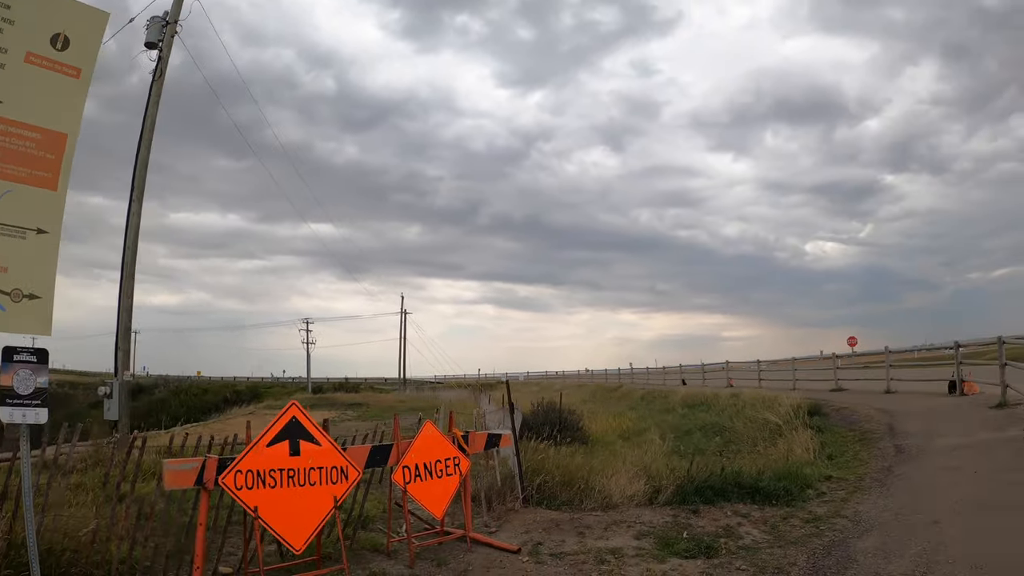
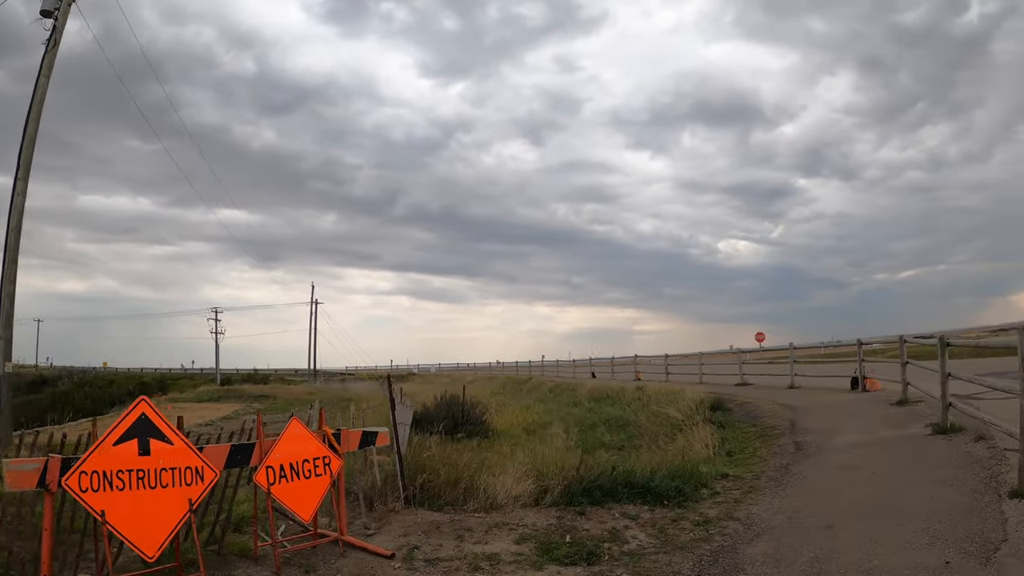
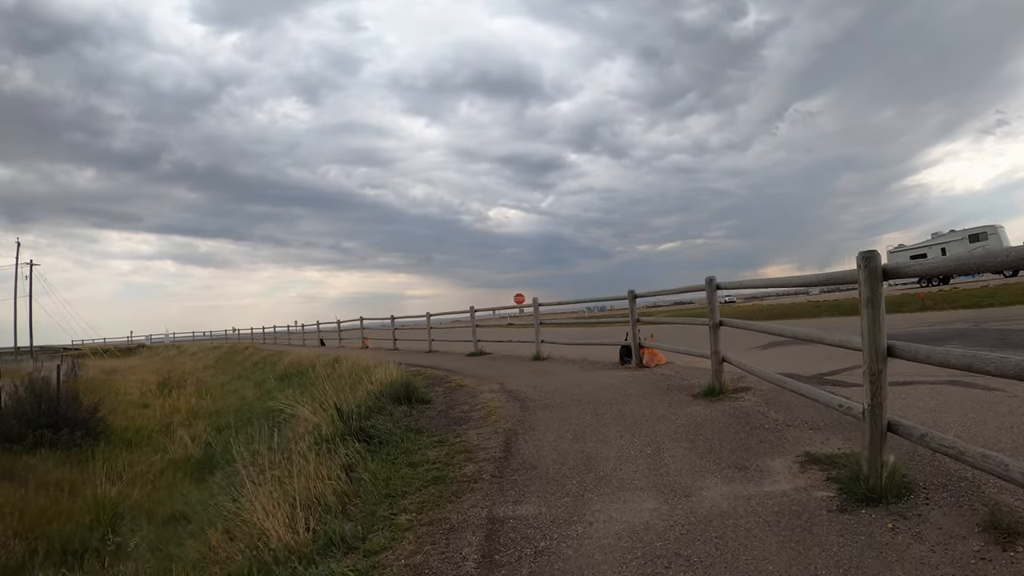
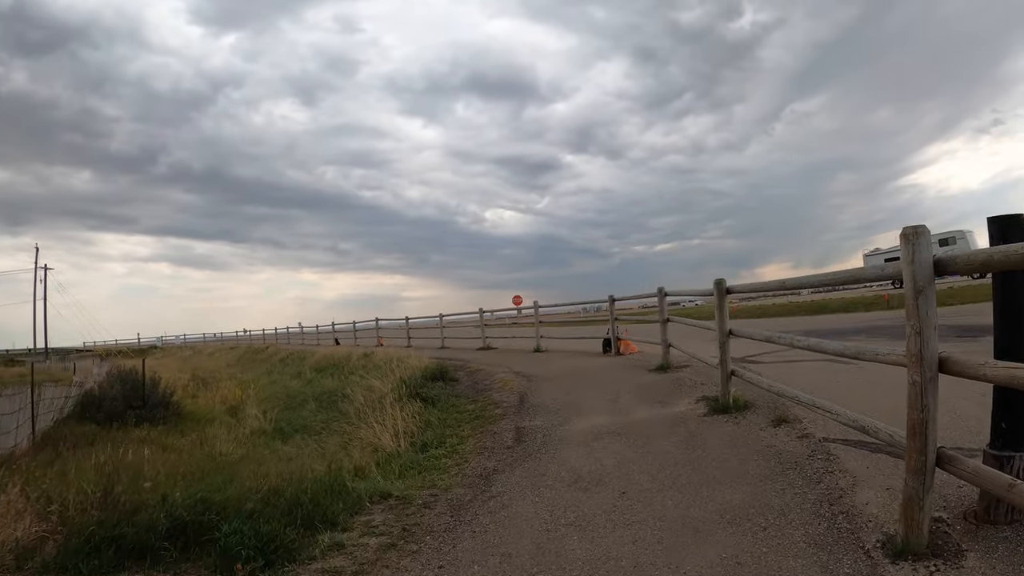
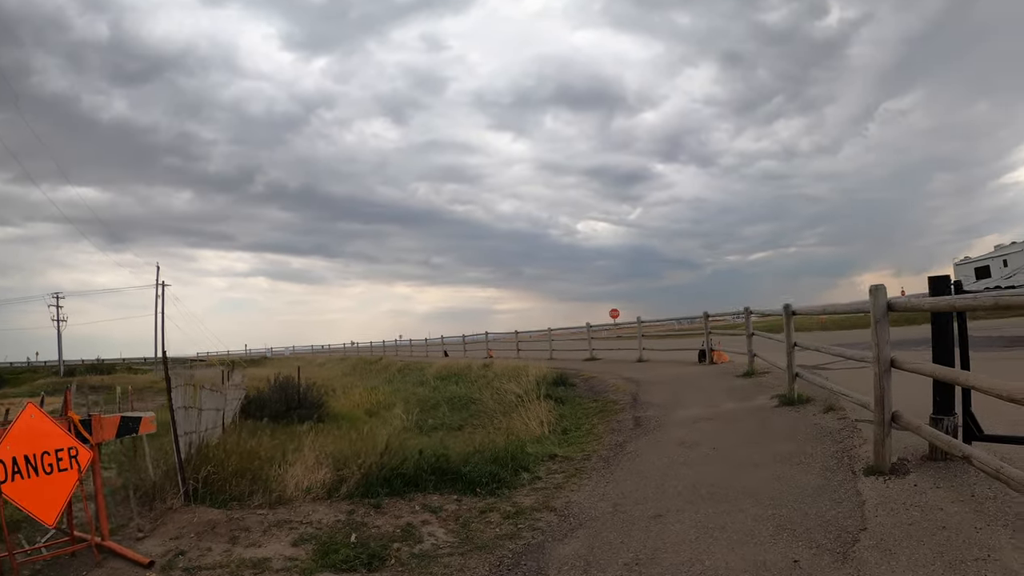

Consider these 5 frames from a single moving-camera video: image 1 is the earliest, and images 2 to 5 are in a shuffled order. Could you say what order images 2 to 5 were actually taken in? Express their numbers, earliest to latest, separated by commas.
2, 5, 4, 3
